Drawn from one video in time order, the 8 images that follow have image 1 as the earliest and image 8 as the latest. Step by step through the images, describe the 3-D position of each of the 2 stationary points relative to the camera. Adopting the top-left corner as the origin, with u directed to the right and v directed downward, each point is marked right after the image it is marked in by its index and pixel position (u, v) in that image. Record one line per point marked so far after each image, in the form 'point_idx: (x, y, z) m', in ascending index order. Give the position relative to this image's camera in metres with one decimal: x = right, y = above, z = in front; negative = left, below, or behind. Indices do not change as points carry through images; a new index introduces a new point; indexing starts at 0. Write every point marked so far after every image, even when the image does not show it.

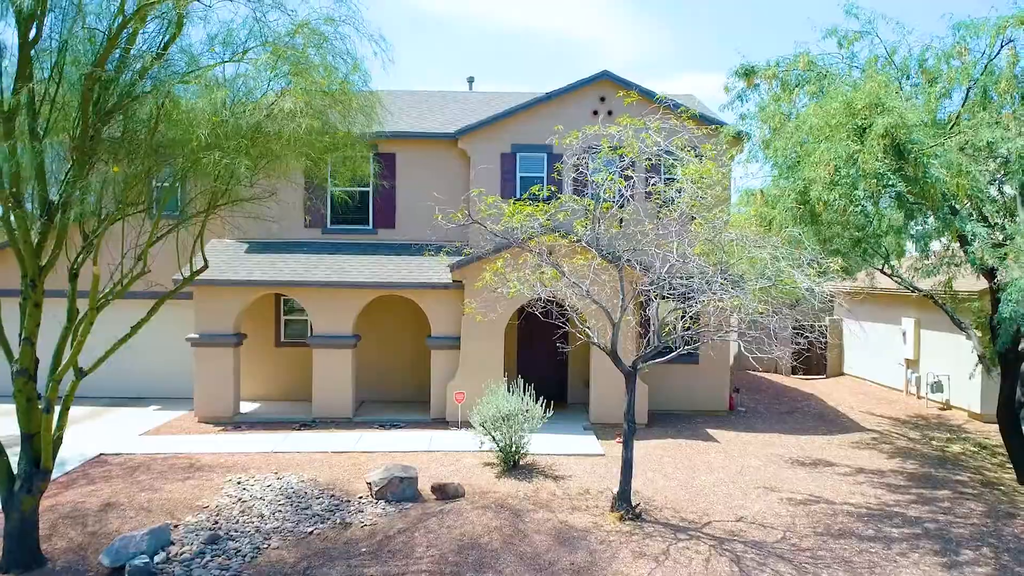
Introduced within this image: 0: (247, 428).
0: (-3.5, -1.8, +11.5) m
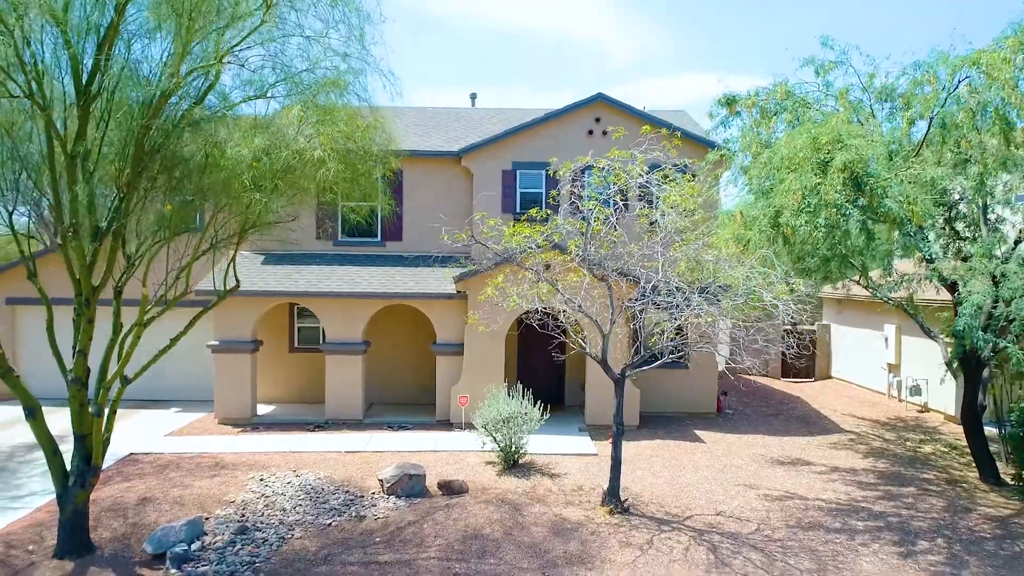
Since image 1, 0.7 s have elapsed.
0: (-3.5, -2.0, +12.3) m
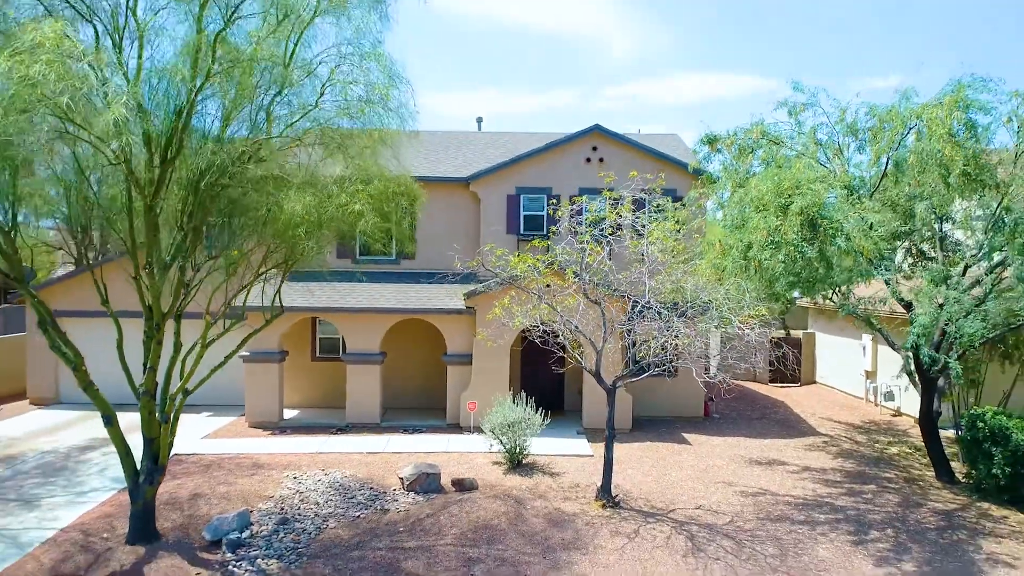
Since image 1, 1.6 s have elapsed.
0: (-3.4, -2.2, +13.5) m
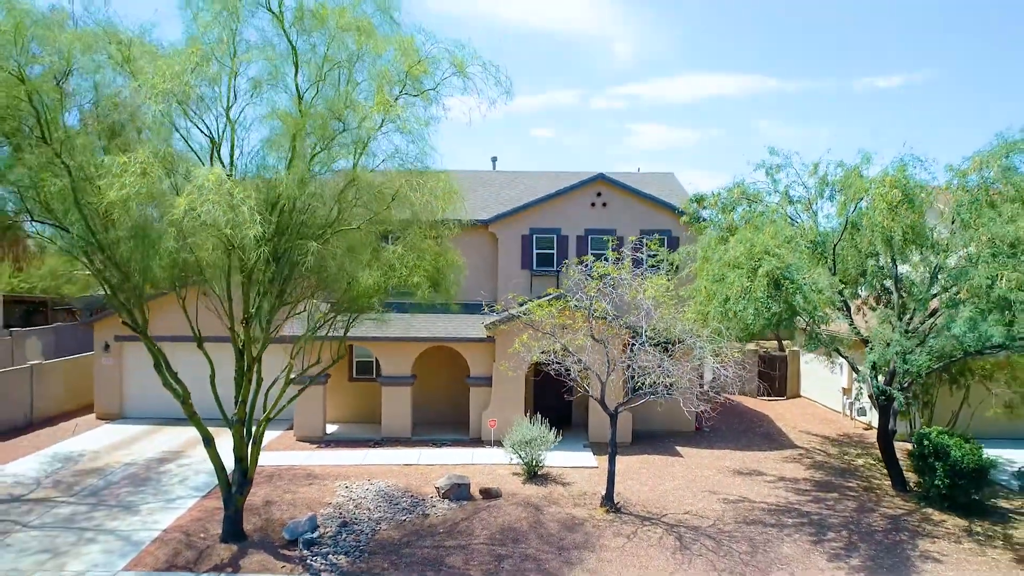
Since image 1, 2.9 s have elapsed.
0: (-3.2, -2.8, +15.5) m
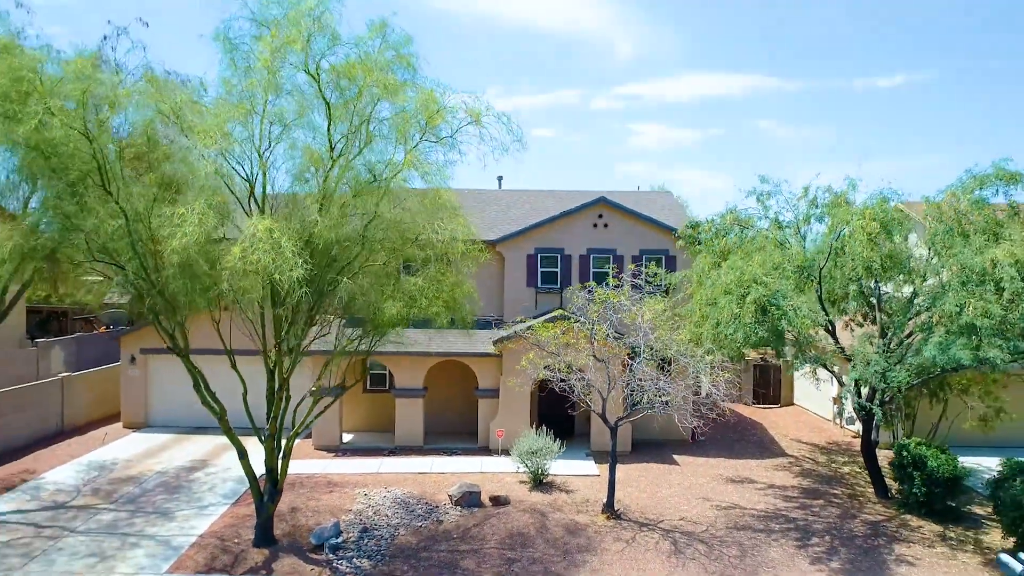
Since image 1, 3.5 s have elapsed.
0: (-3.1, -3.1, +16.5) m
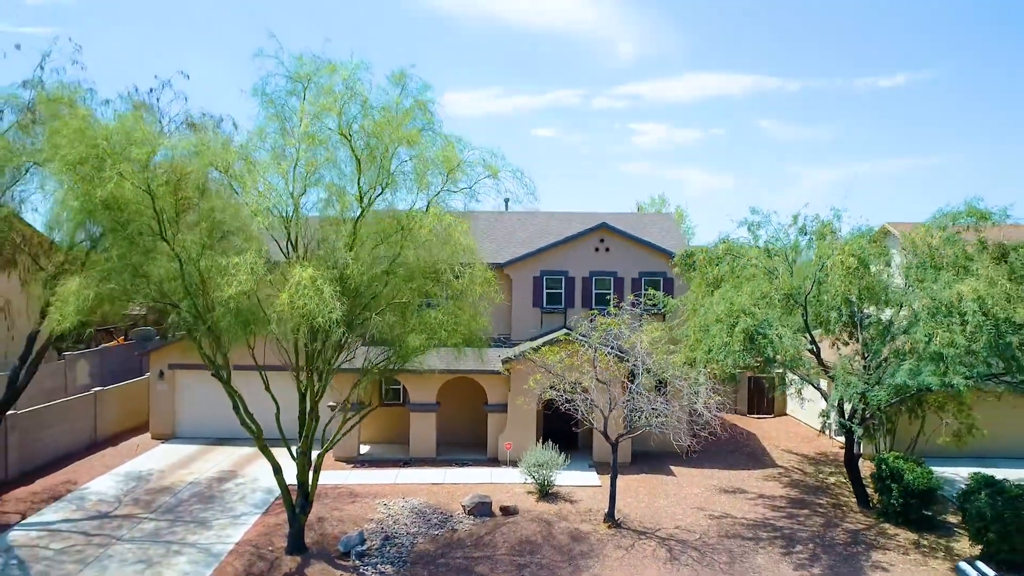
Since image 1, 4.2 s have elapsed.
0: (-2.9, -3.6, +17.6) m
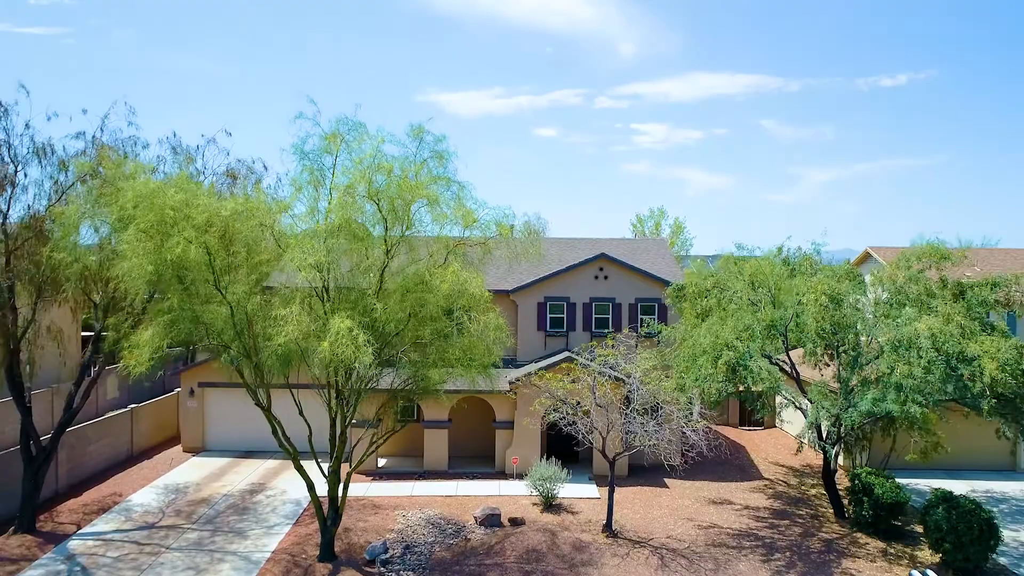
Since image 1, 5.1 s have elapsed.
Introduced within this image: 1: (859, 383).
0: (-2.8, -4.1, +19.1) m
1: (+6.0, -1.6, +15.1) m
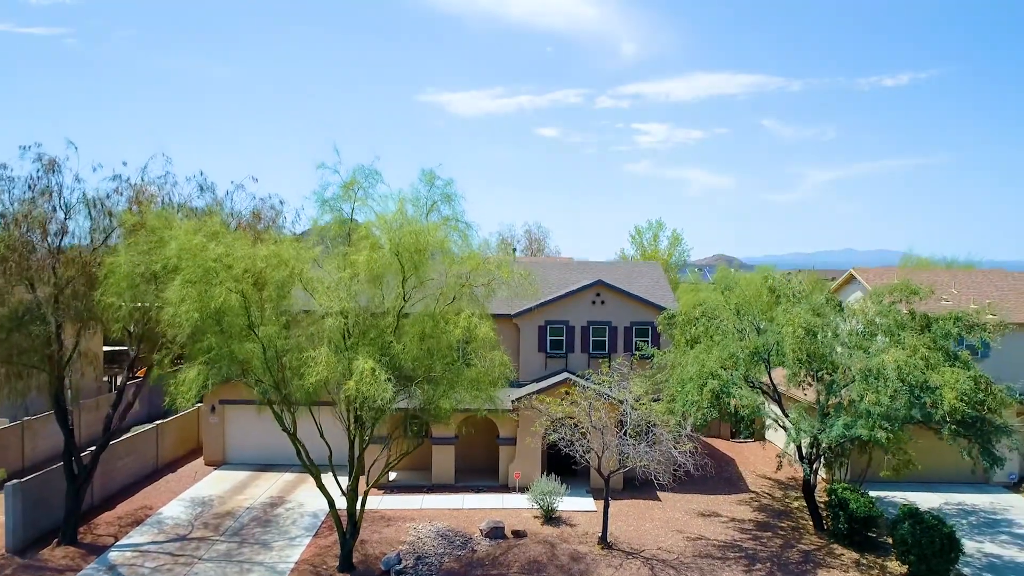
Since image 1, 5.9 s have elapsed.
0: (-2.7, -4.7, +20.4) m
1: (+6.0, -2.2, +16.4) m
